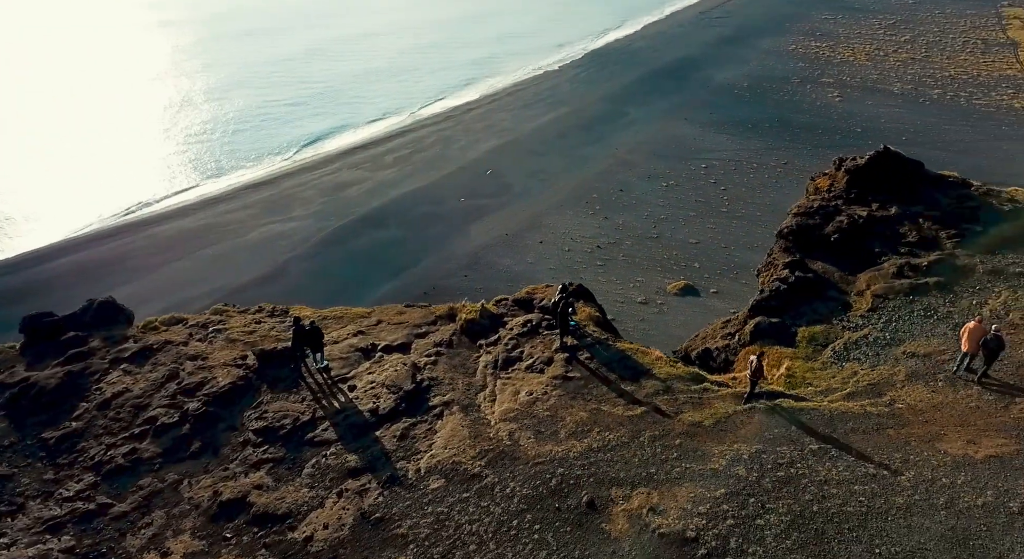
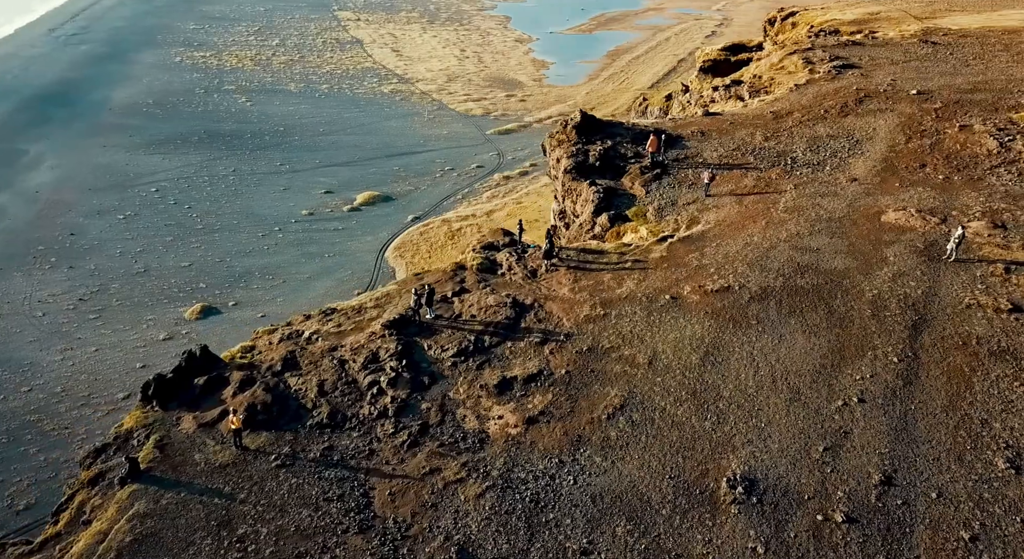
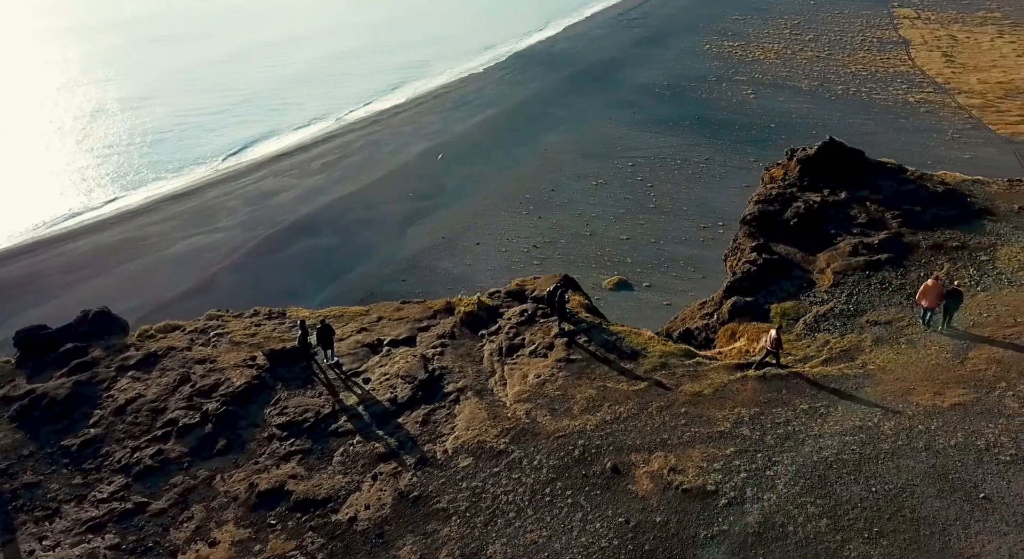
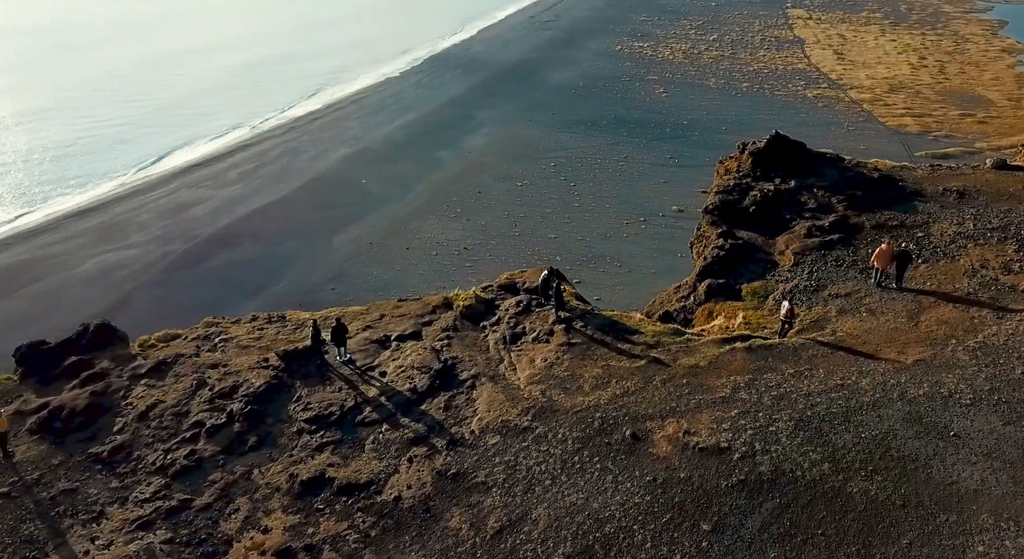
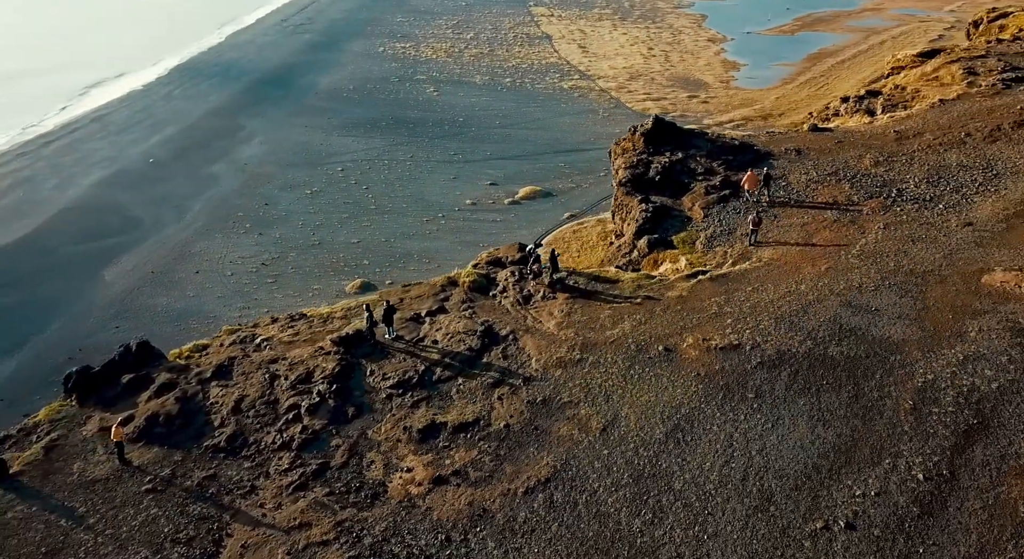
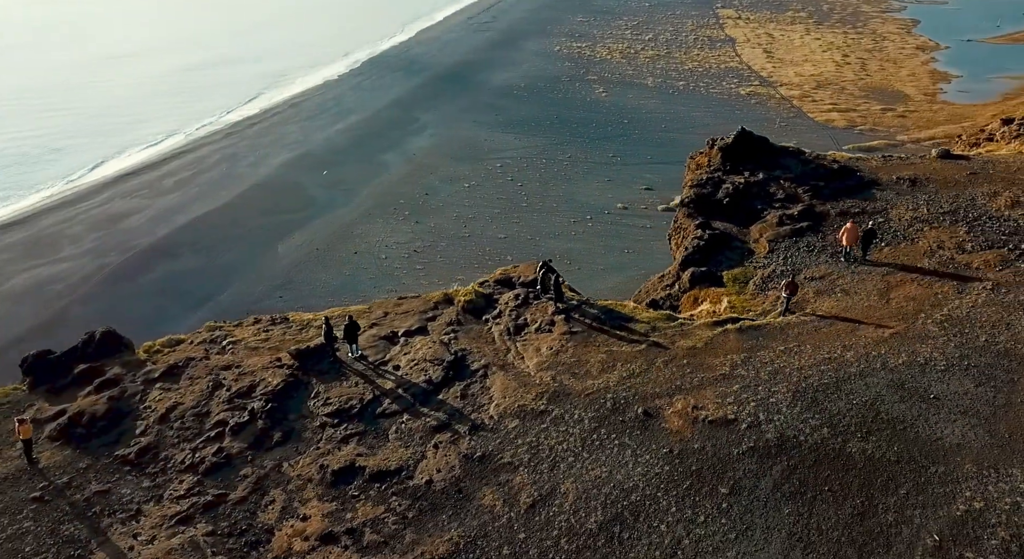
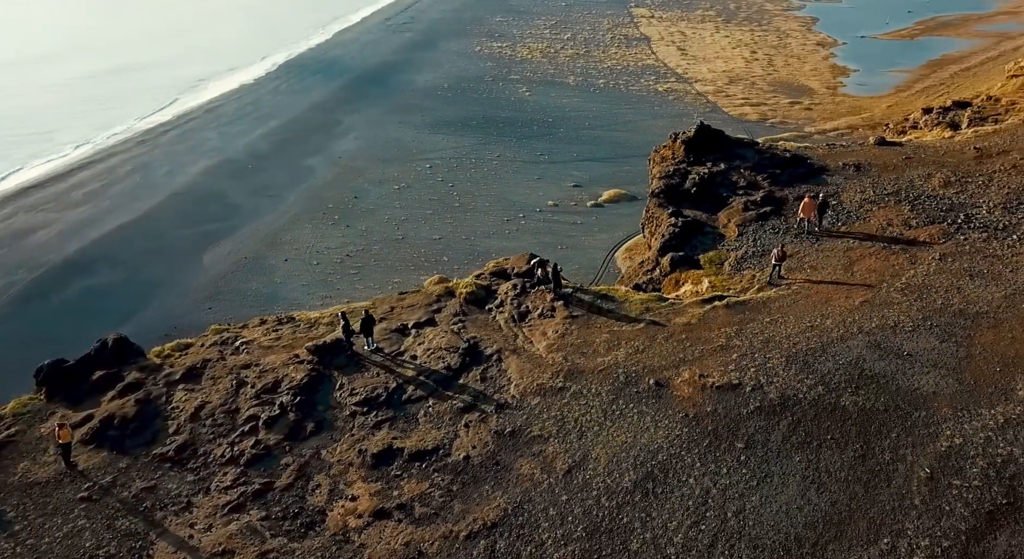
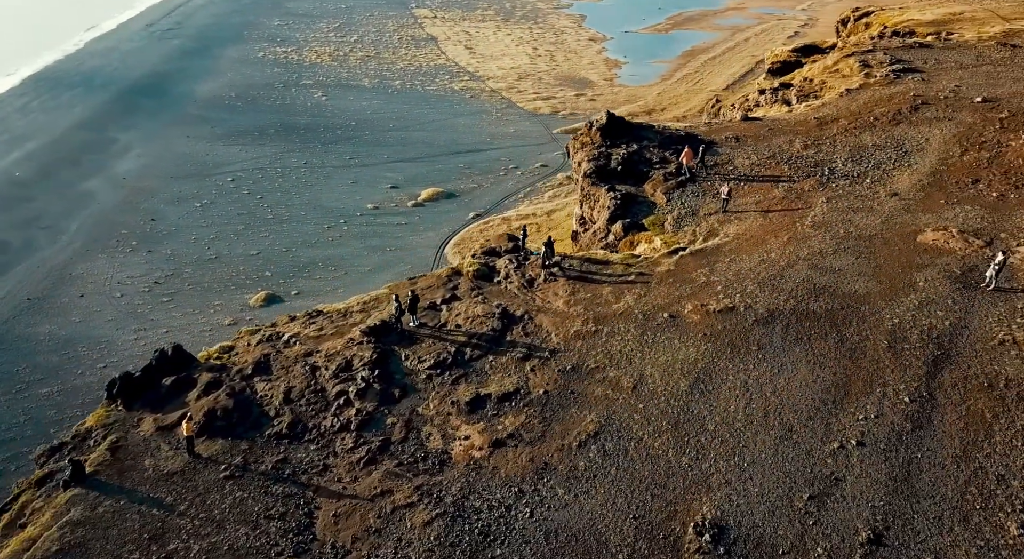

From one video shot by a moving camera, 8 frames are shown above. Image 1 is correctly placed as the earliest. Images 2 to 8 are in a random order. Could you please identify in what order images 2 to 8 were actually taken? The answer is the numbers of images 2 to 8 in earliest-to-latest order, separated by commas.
3, 4, 6, 7, 5, 8, 2
